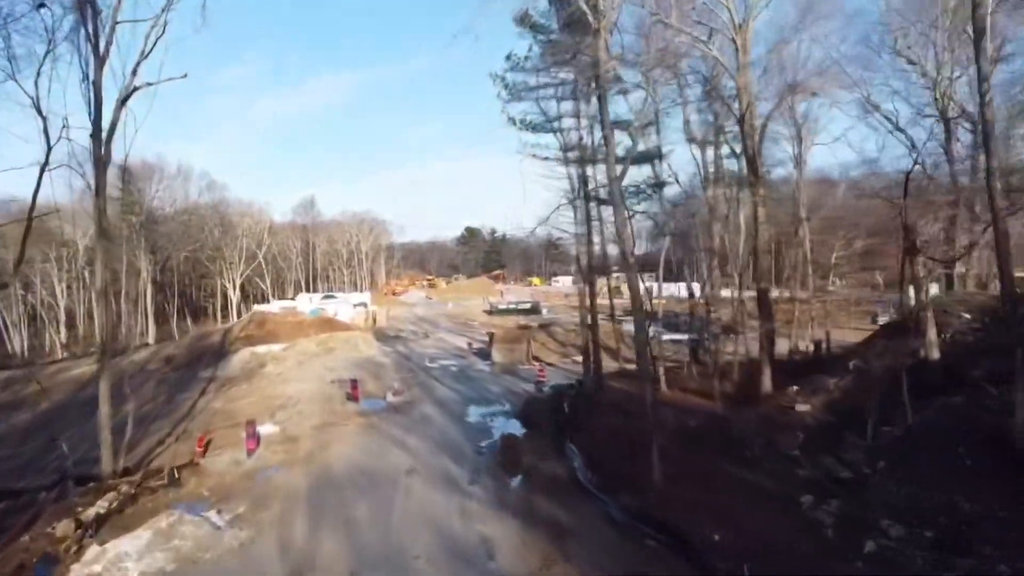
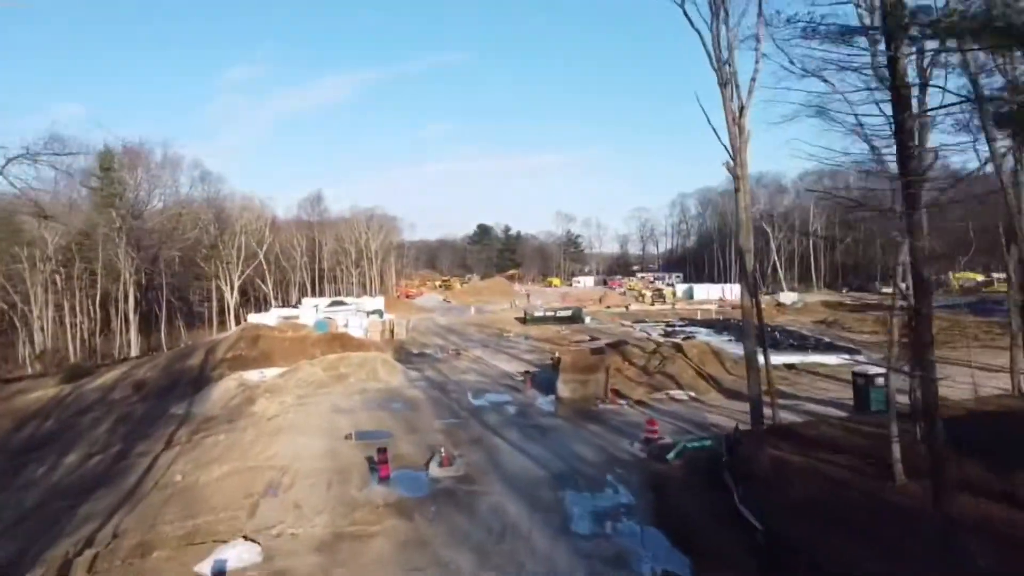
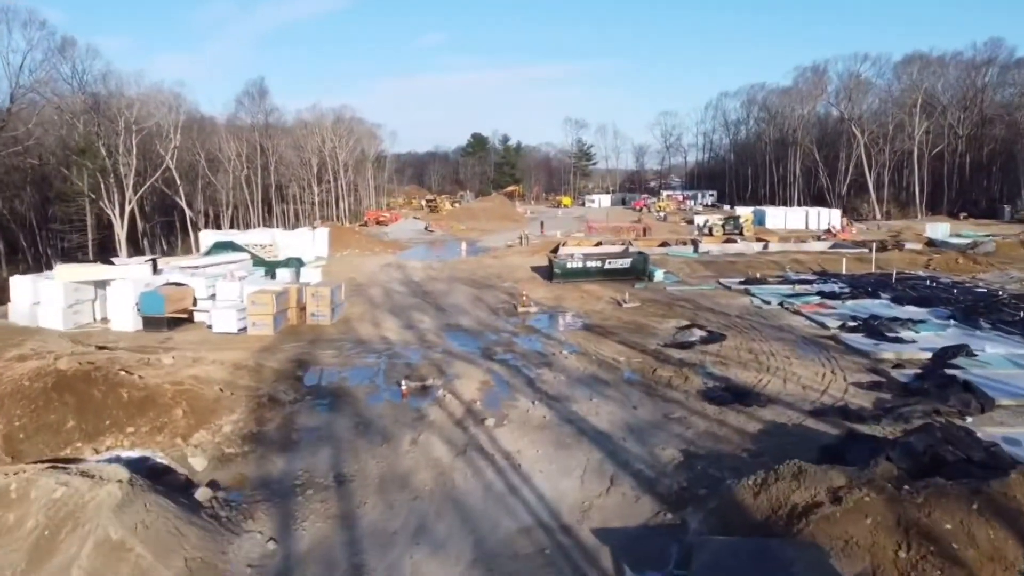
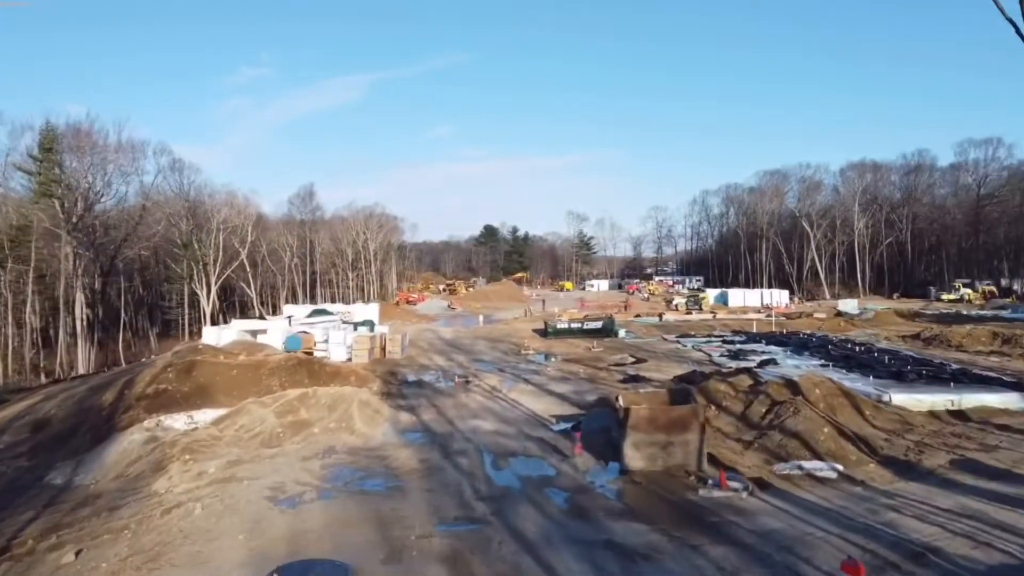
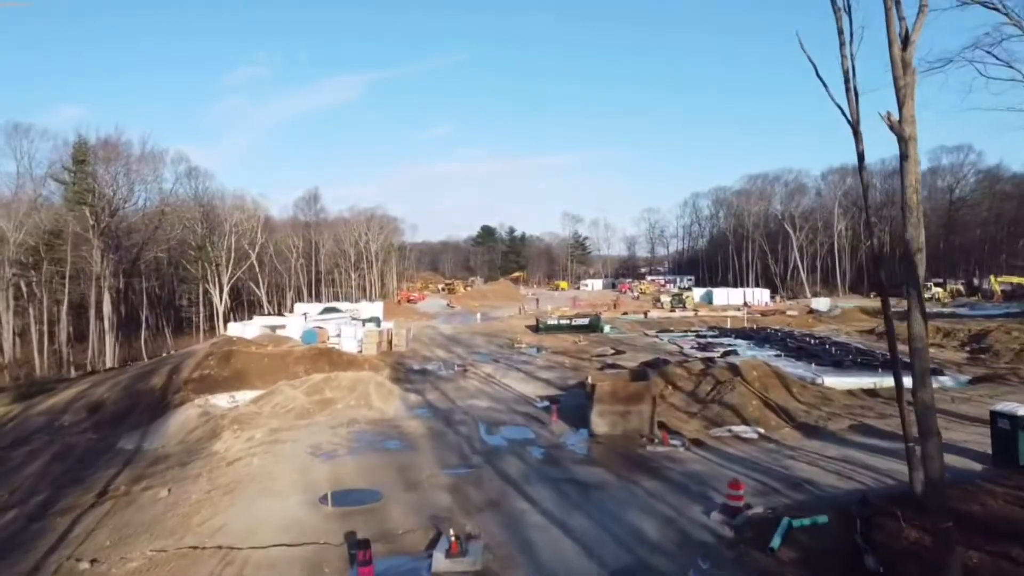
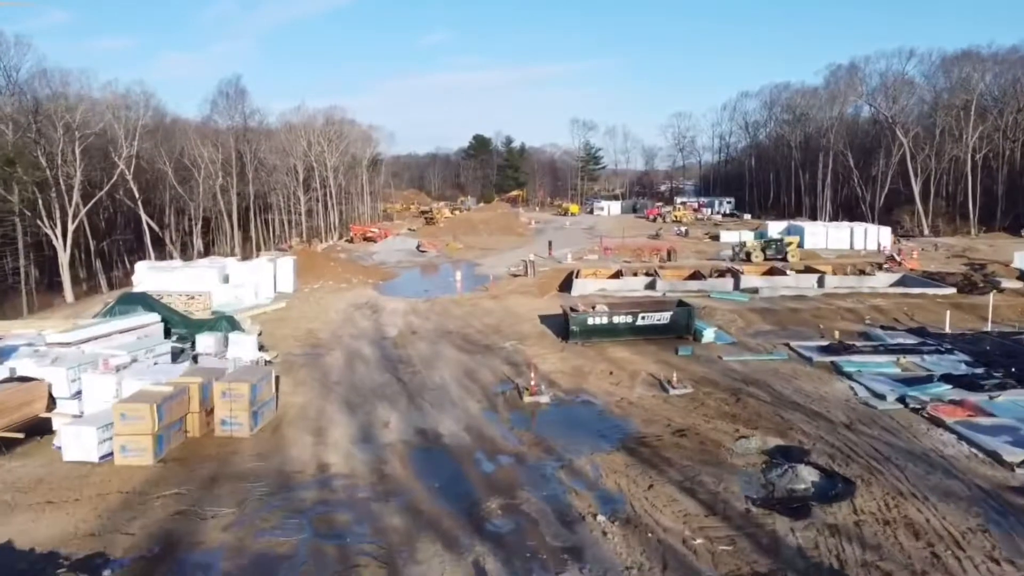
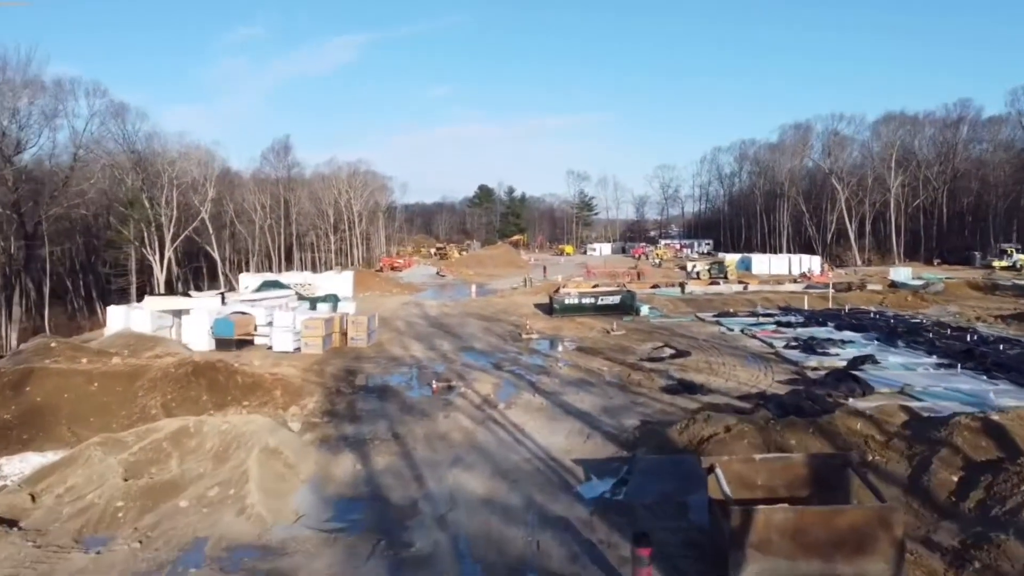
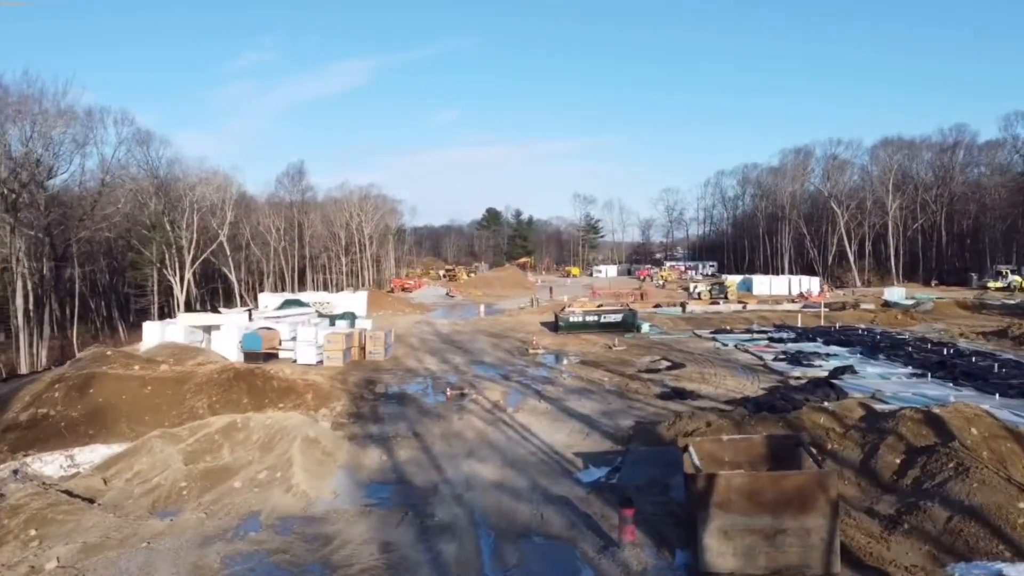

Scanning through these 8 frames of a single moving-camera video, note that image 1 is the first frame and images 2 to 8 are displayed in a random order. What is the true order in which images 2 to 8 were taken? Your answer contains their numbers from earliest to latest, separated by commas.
2, 5, 4, 8, 7, 3, 6
